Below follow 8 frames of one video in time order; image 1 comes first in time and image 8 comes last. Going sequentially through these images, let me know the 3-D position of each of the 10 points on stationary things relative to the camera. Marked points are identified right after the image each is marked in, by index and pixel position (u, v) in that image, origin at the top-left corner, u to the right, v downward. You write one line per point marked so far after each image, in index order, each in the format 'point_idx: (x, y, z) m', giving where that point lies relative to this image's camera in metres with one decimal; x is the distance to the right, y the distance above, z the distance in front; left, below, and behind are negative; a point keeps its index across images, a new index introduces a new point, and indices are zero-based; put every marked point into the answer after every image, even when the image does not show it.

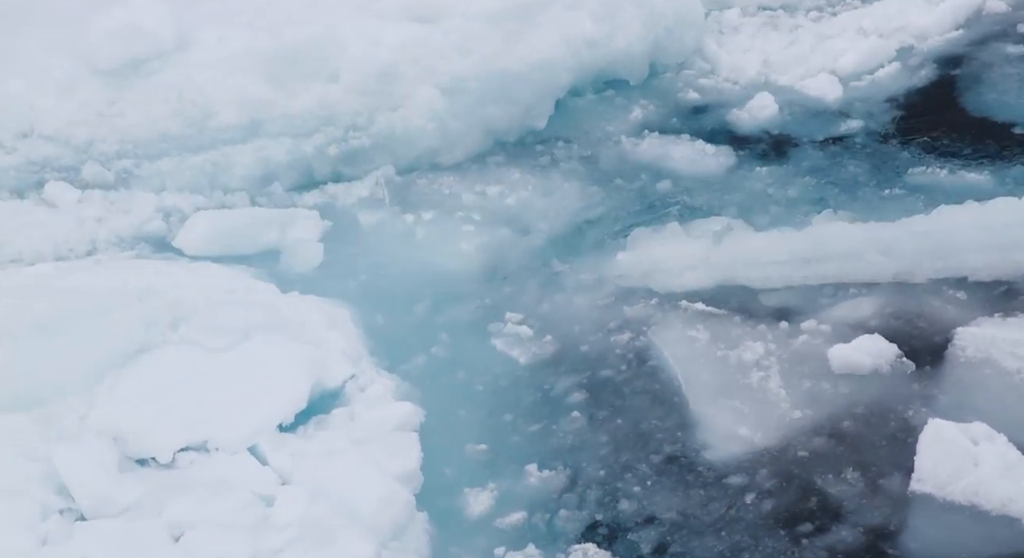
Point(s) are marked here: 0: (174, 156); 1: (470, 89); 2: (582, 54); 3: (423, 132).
0: (-2.6, +1.0, +10.8) m
1: (-0.3, +1.6, +11.3) m
2: (+0.6, +1.9, +11.6) m
3: (-0.6, +1.2, +11.1) m
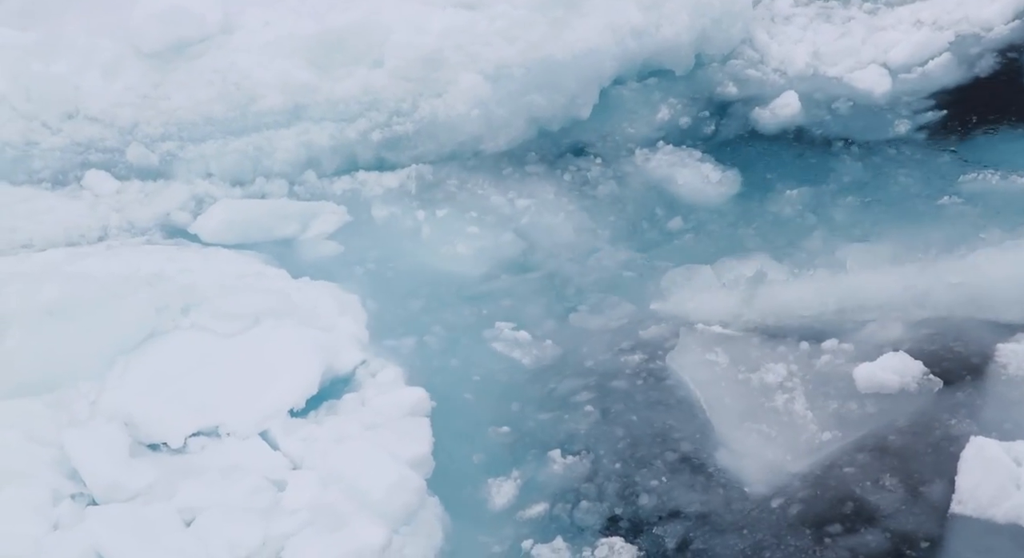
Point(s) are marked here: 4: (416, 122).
0: (-2.3, +1.1, +10.9) m
1: (0.0, +1.7, +11.2) m
2: (+1.0, +2.0, +11.5) m
3: (-0.3, +1.3, +11.0) m
4: (-0.7, +1.3, +11.0) m
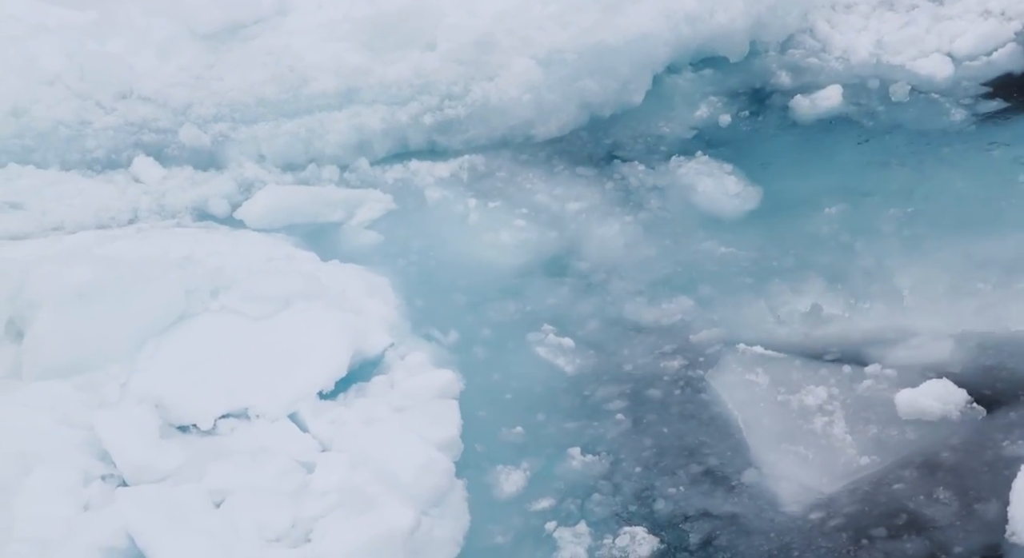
0: (-1.9, +1.2, +10.9) m
1: (+0.4, +1.8, +11.1) m
2: (+1.4, +2.0, +11.3) m
3: (+0.1, +1.4, +10.9) m
4: (-0.3, +1.4, +11.0) m
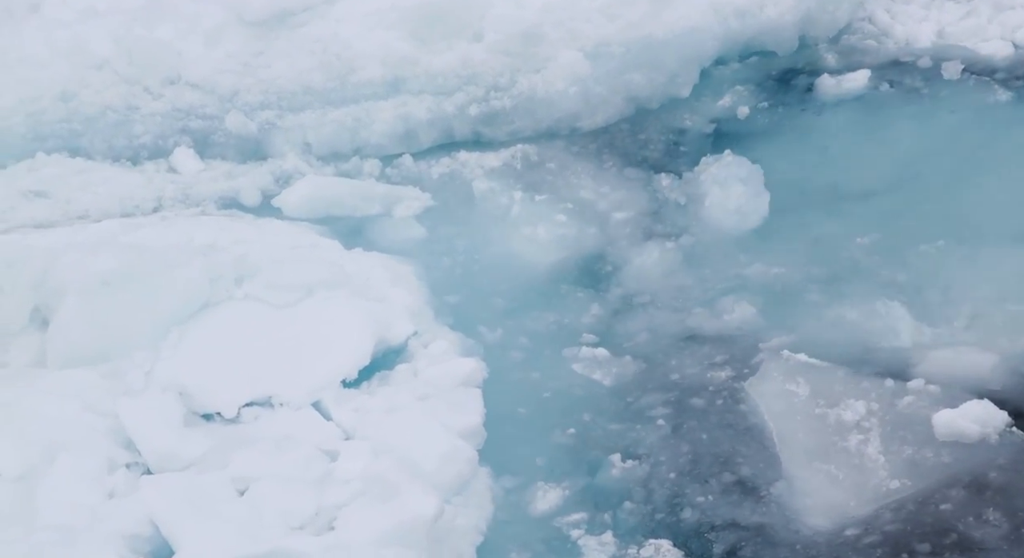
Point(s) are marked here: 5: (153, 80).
0: (-1.5, +1.3, +10.9) m
1: (+0.8, +1.8, +11.0) m
2: (+1.8, +2.1, +11.1) m
3: (+0.4, +1.4, +10.8) m
4: (0.0, +1.4, +10.9) m
5: (-2.9, +1.6, +11.1) m
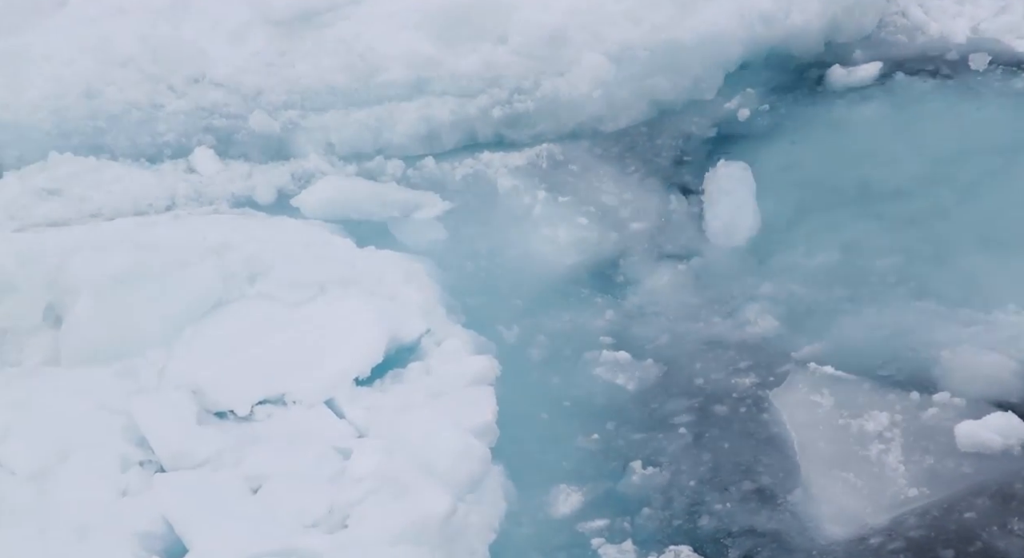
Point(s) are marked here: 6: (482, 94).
0: (-1.4, +1.3, +10.9) m
1: (+1.0, +1.8, +10.9) m
2: (+2.0, +2.0, +11.0) m
3: (+0.6, +1.4, +10.8) m
4: (+0.2, +1.4, +10.8) m
5: (-2.7, +1.6, +11.1) m
6: (-0.2, +1.5, +10.9) m
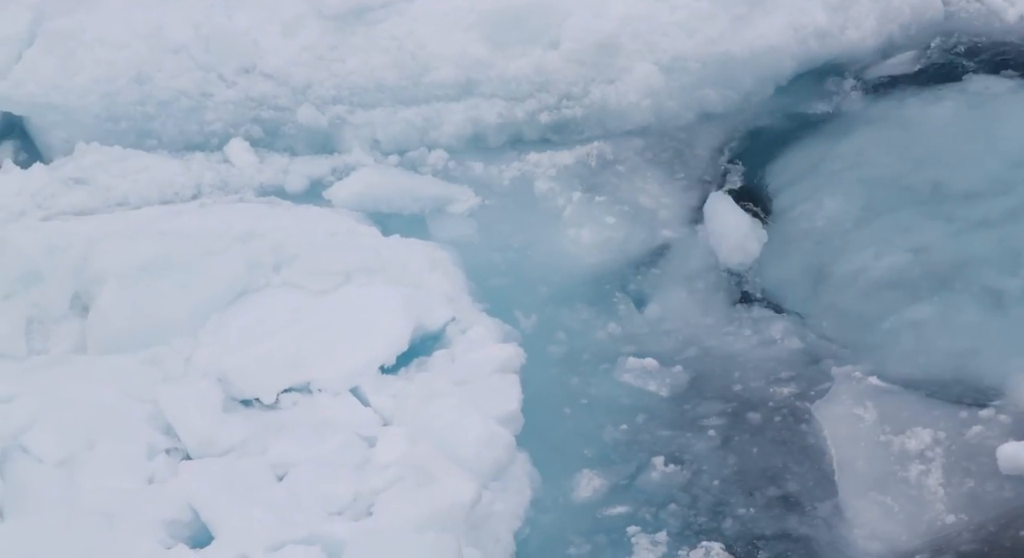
0: (-1.0, +1.4, +10.9) m
1: (+1.4, +1.7, +10.8) m
2: (+2.4, +1.8, +10.9) m
3: (+0.9, +1.3, +10.7) m
4: (+0.6, +1.3, +10.8) m
5: (-2.3, +1.7, +11.2) m
6: (+0.1, +1.4, +10.9) m
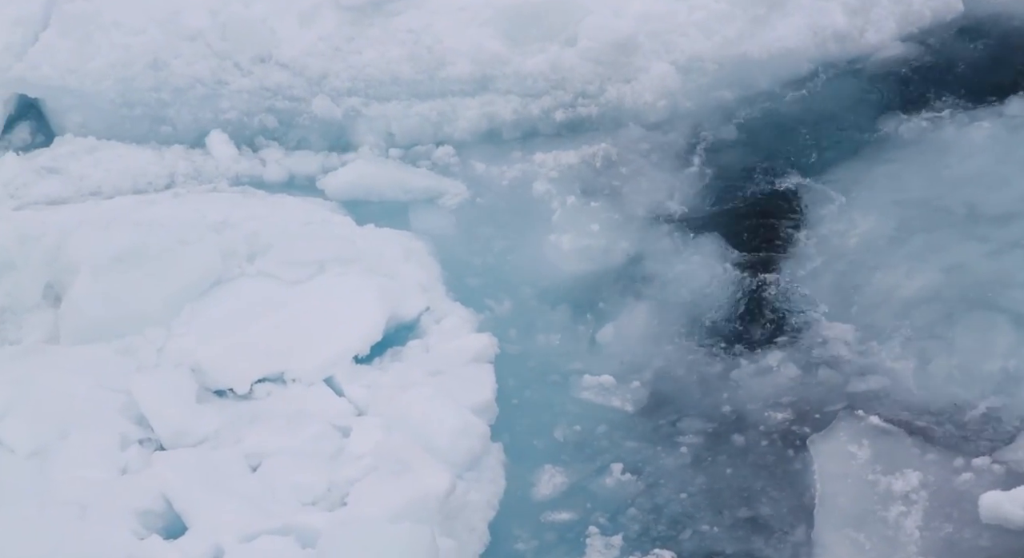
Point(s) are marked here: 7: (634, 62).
0: (-0.9, +1.4, +10.9) m
1: (+1.5, +1.6, +10.6) m
2: (+2.5, +1.8, +10.6) m
3: (+1.0, +1.3, +10.5) m
4: (+0.6, +1.3, +10.6) m
5: (-2.2, +1.8, +11.2) m
6: (+0.2, +1.4, +10.8) m
7: (+0.9, +1.7, +10.8) m
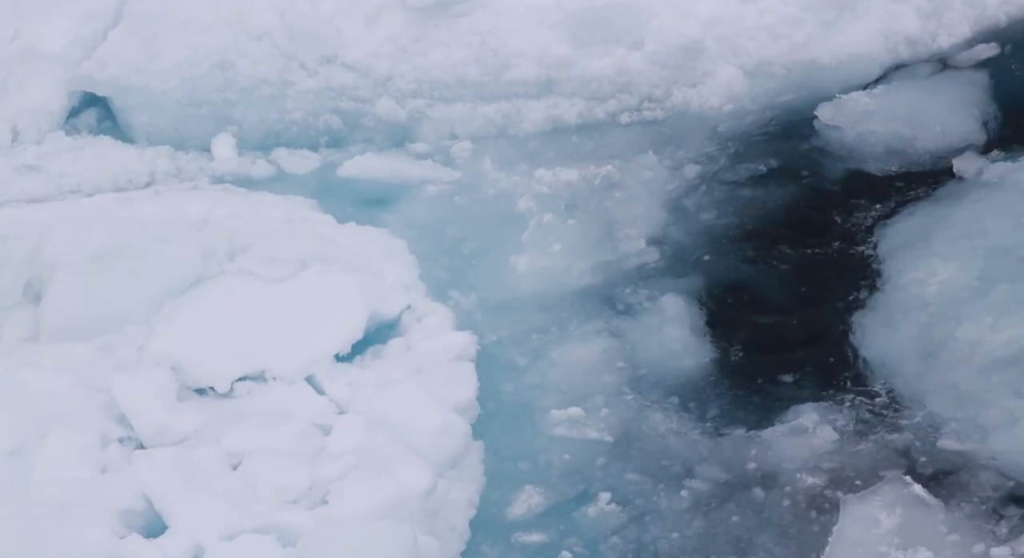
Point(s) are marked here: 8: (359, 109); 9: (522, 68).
0: (-0.4, +1.4, +10.7) m
1: (+1.9, +1.5, +10.1) m
2: (+2.8, +1.6, +10.0) m
3: (+1.4, +1.2, +10.1) m
4: (+1.0, +1.3, +10.2) m
5: (-1.6, +1.8, +11.2) m
6: (+0.6, +1.4, +10.4) m
7: (+1.4, +1.6, +10.3) m
8: (-1.3, +1.3, +10.9) m
9: (0.0, +1.6, +10.8) m
